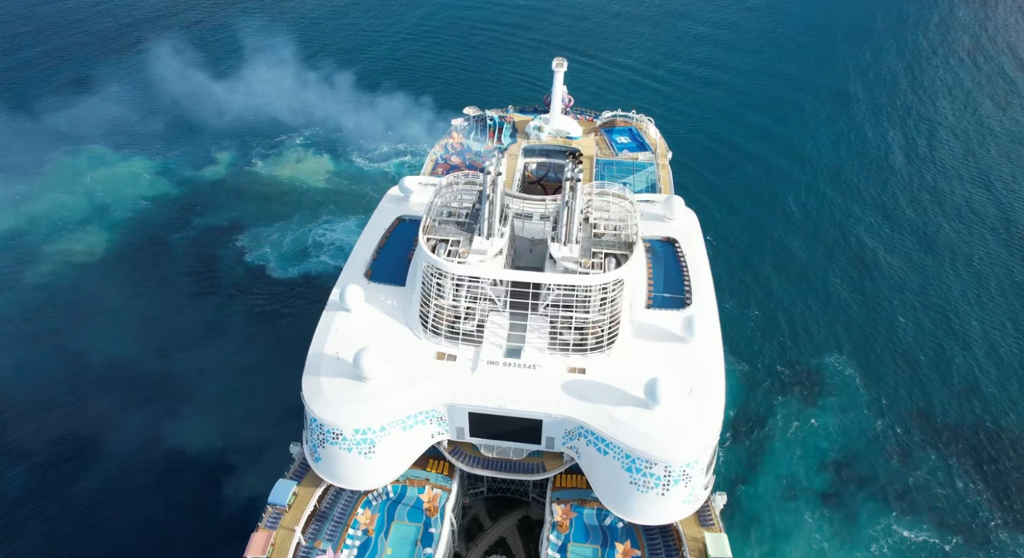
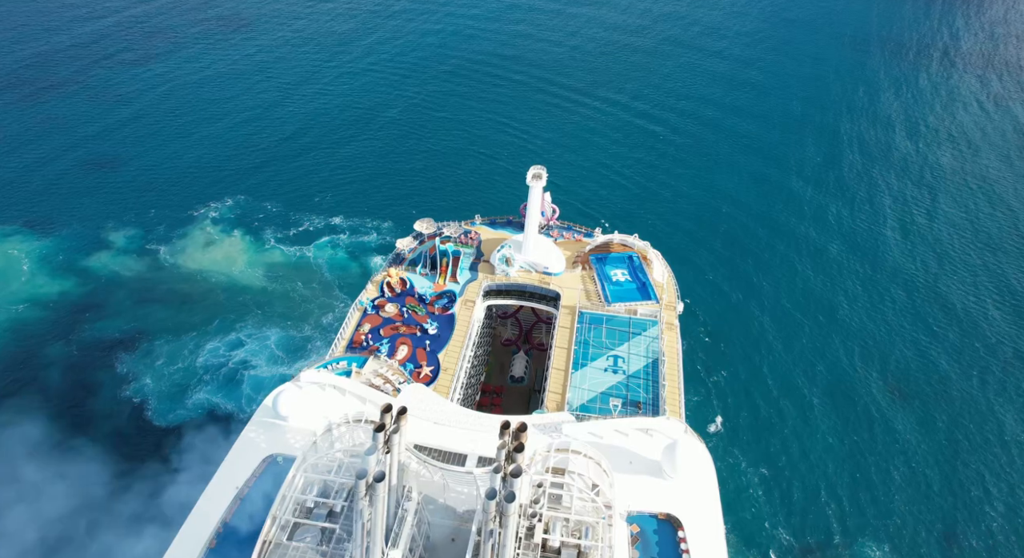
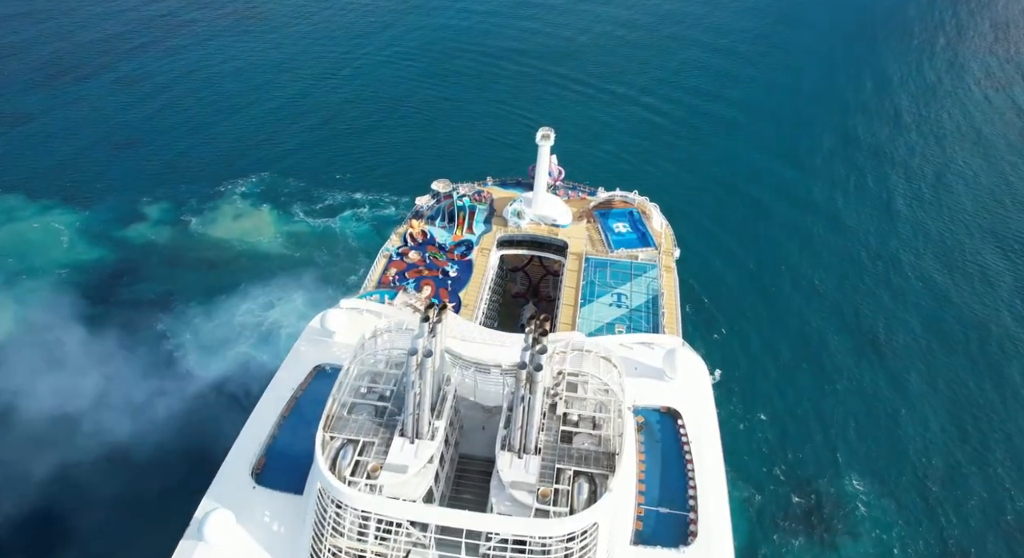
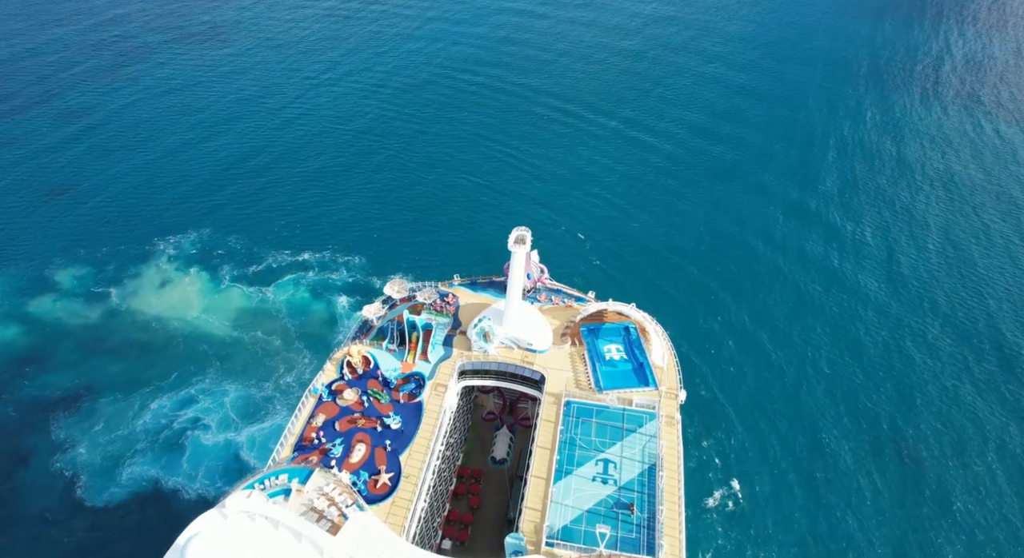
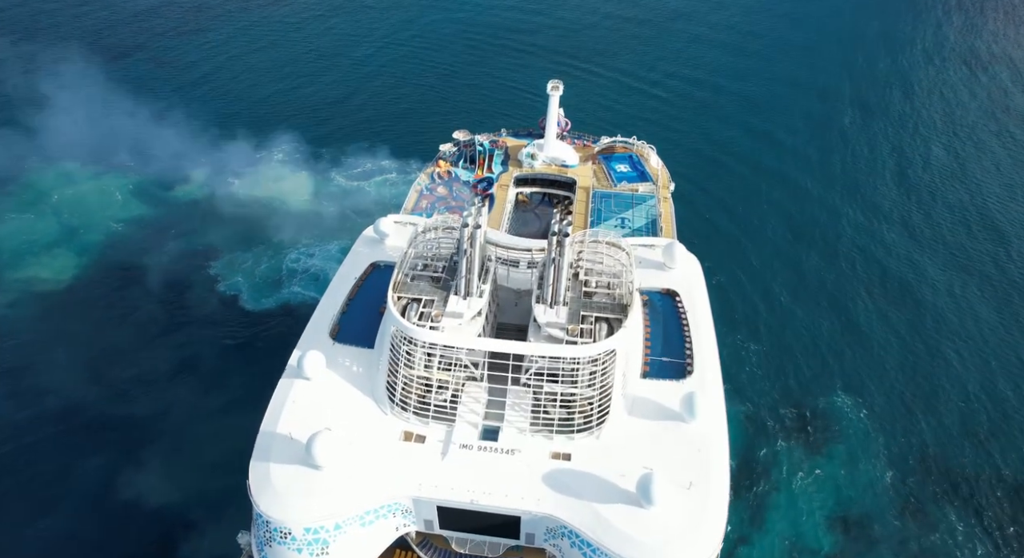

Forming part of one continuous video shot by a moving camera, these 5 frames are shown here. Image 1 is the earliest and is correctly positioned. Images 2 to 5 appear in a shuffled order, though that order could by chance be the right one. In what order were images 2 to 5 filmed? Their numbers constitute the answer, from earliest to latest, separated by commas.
5, 3, 2, 4
